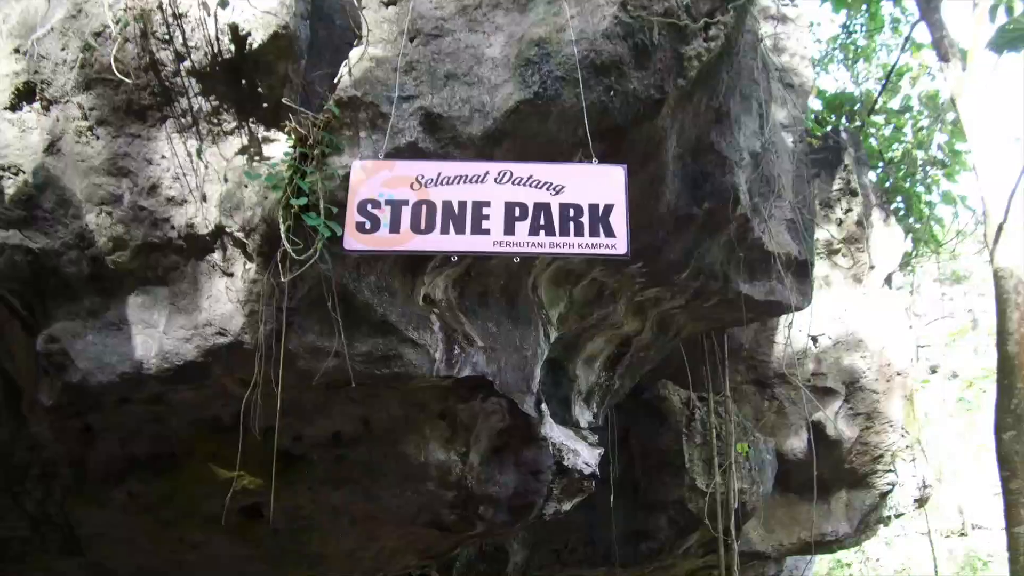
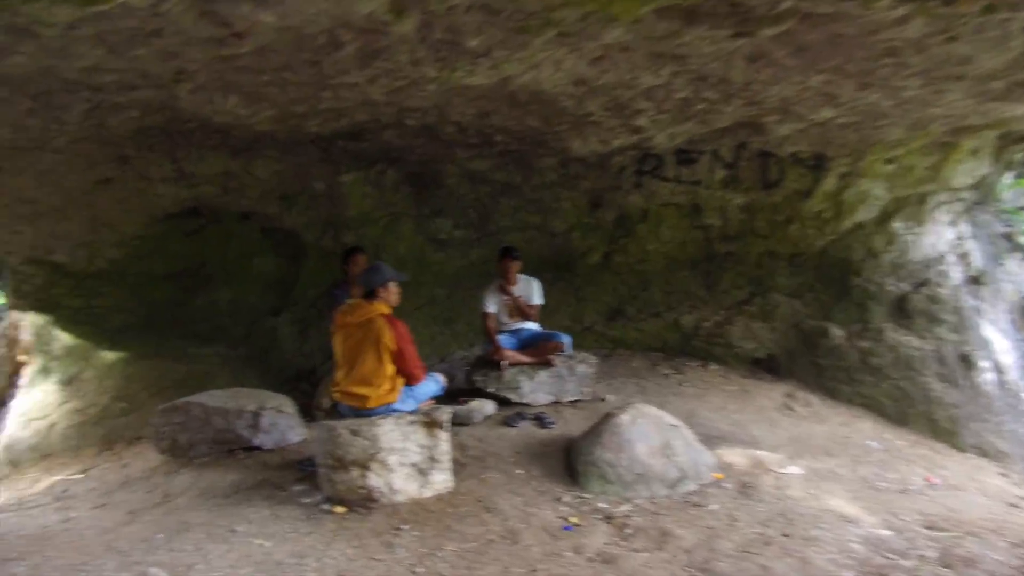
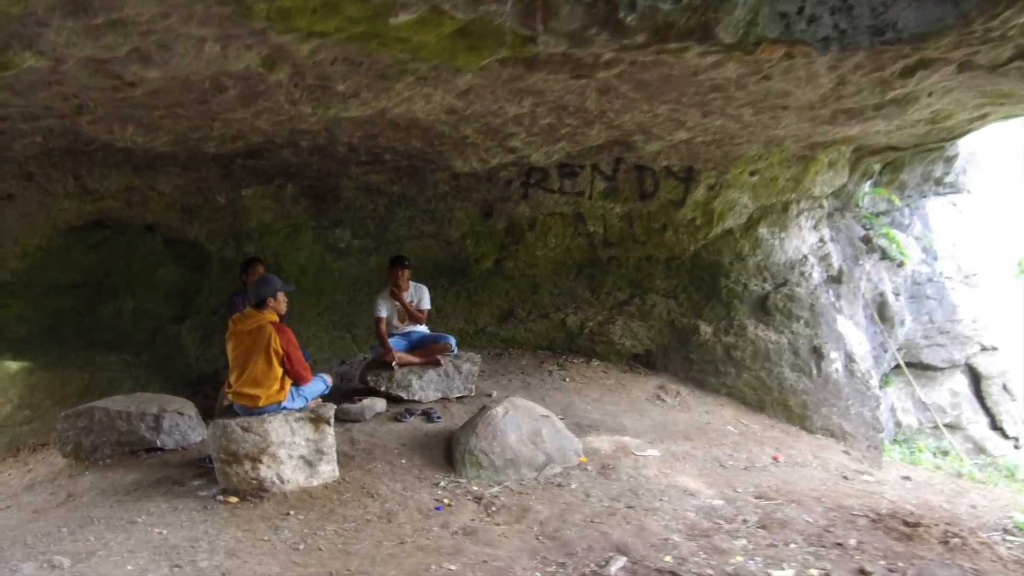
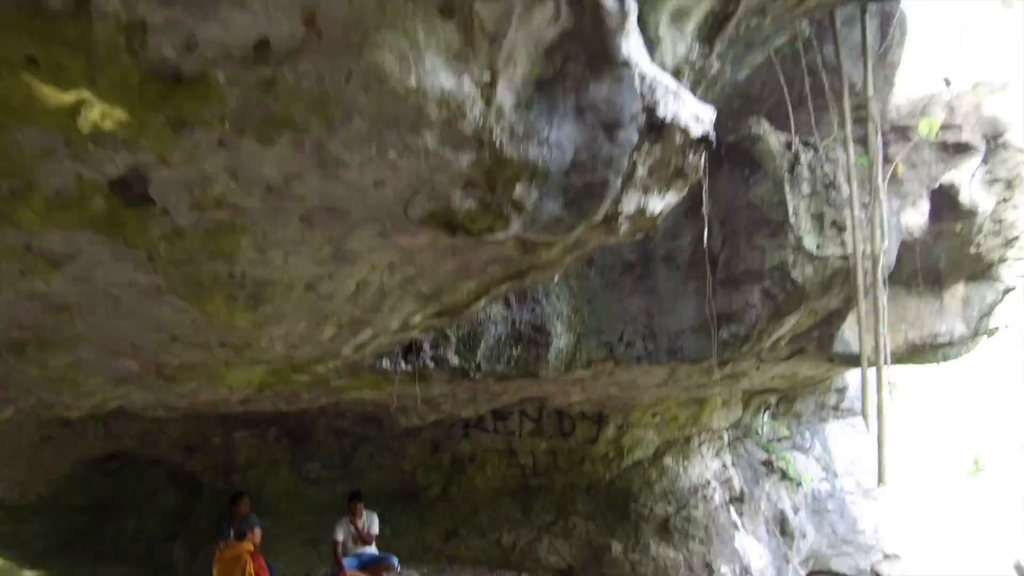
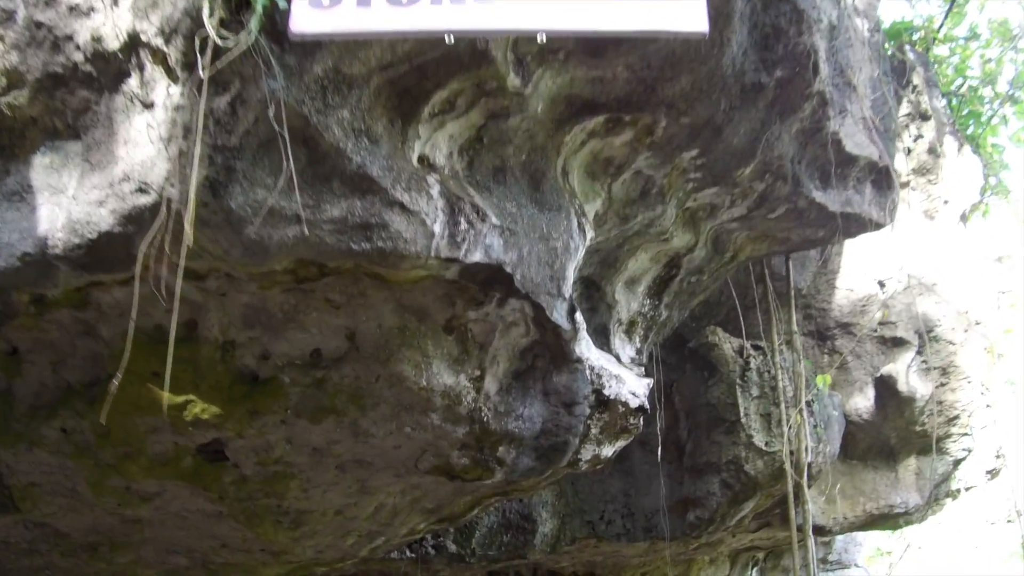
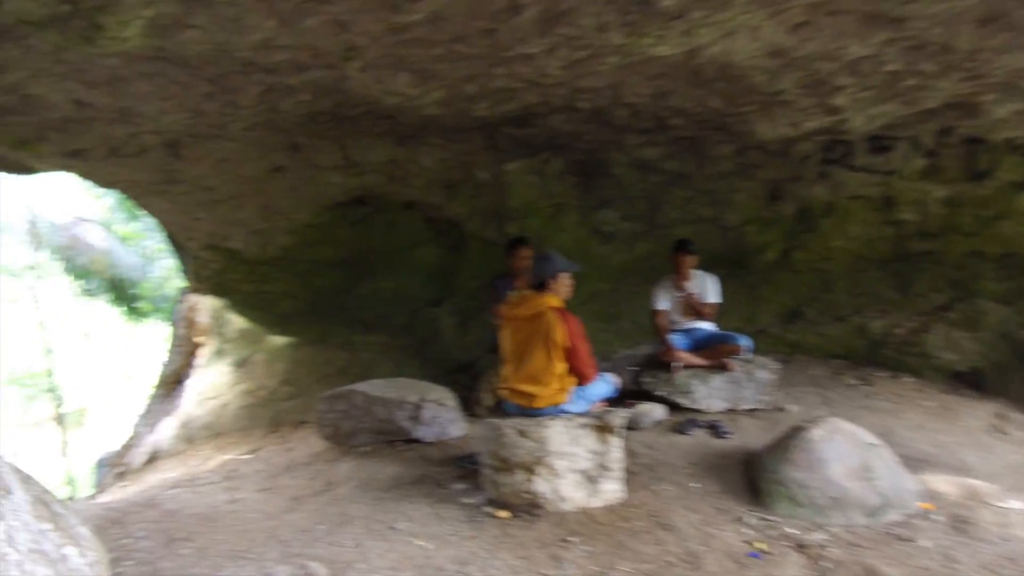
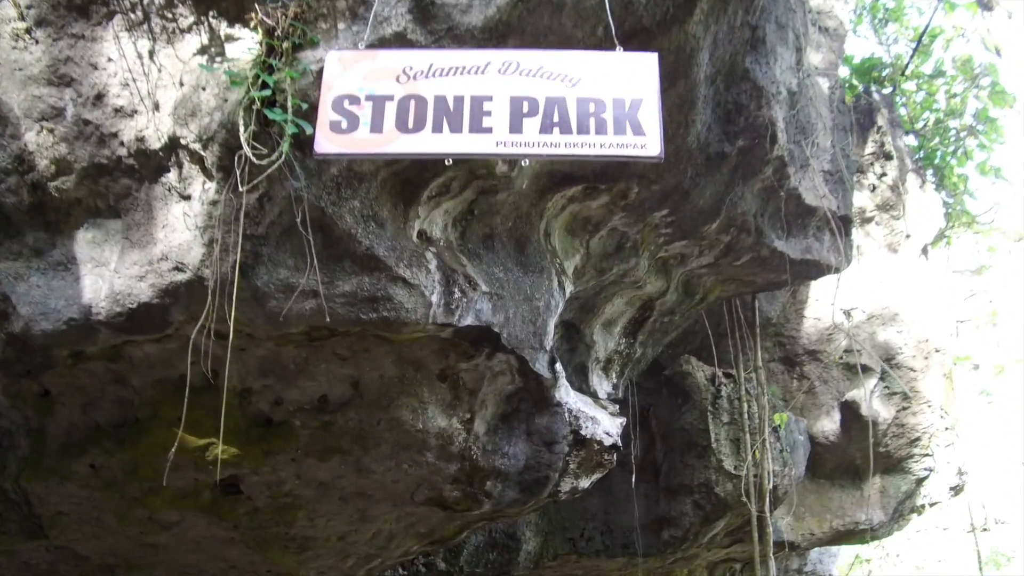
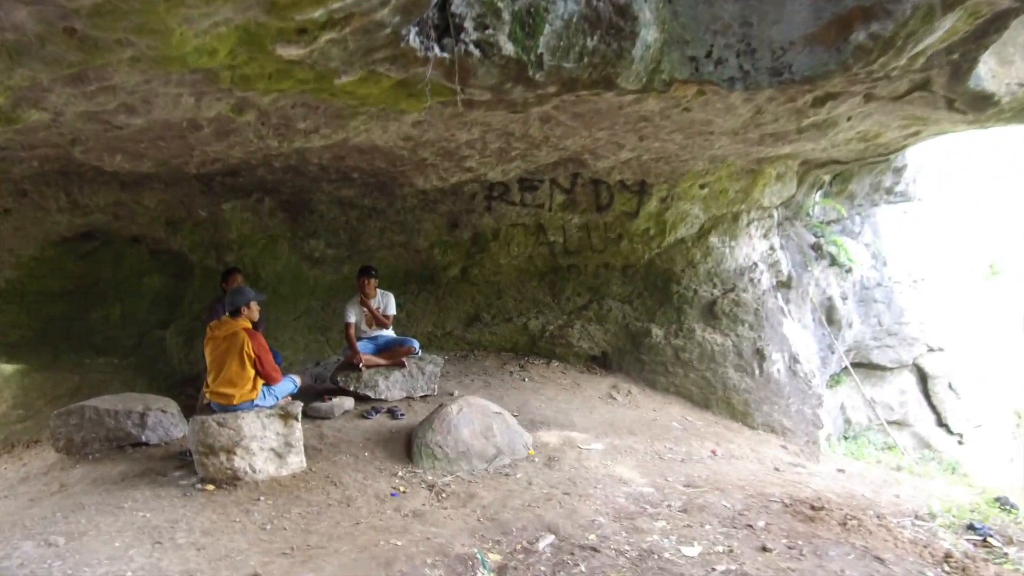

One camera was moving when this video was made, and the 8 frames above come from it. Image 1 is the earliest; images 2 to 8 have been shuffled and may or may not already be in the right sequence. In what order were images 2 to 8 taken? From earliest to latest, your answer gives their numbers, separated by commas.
7, 5, 4, 8, 3, 2, 6
